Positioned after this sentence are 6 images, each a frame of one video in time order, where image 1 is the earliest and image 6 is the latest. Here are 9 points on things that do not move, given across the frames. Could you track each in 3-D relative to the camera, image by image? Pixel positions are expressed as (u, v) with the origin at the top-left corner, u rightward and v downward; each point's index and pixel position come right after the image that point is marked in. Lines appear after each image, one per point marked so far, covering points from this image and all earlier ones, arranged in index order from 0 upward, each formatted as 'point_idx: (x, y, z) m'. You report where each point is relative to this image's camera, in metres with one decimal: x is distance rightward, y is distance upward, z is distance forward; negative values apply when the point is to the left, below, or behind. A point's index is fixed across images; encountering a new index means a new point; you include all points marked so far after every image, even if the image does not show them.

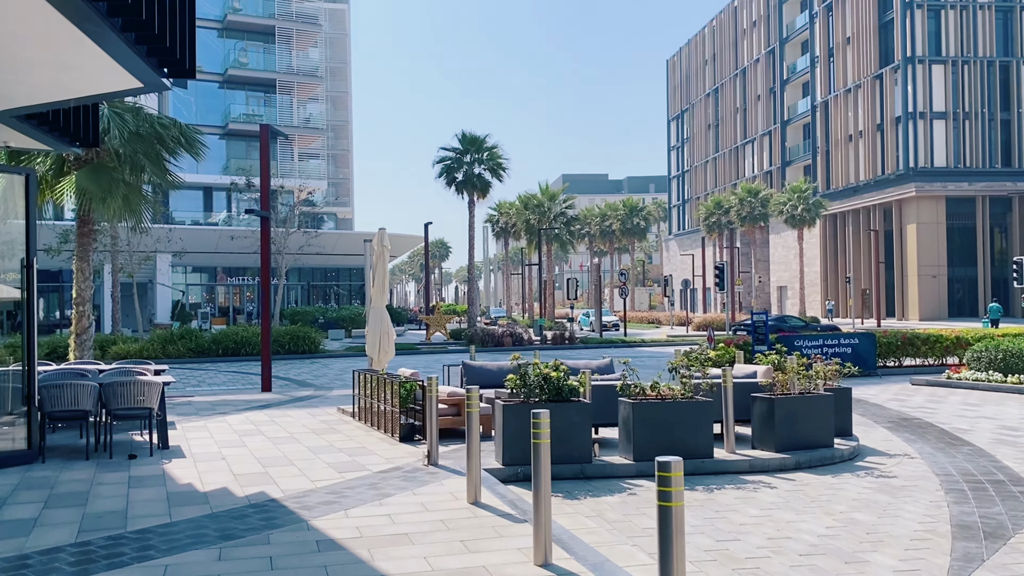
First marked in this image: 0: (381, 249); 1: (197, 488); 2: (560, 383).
0: (-1.9, +0.6, +13.4) m
1: (-2.6, -1.7, +7.6) m
2: (+0.5, -0.9, +8.6) m
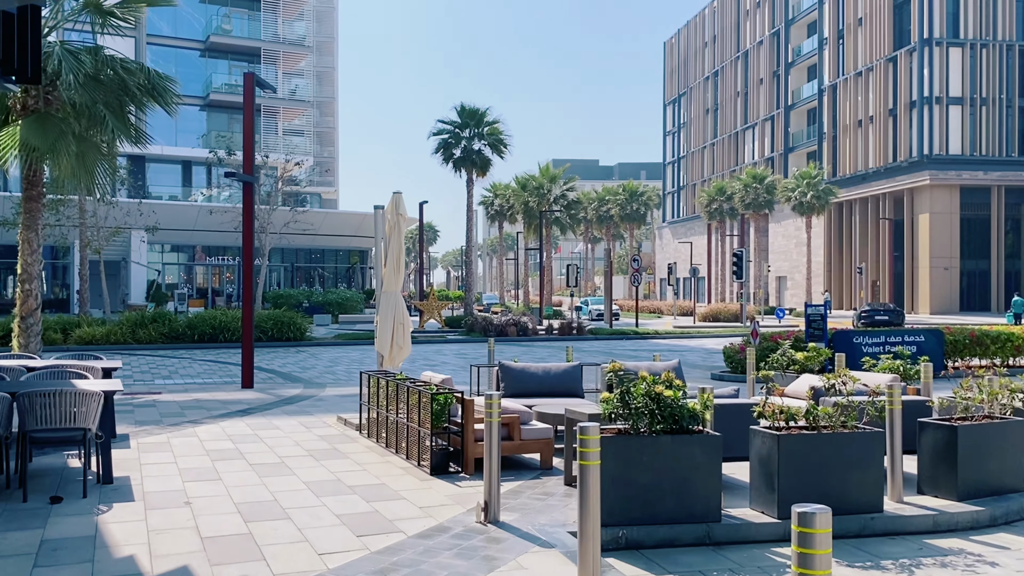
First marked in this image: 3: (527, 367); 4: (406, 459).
0: (-1.3, +0.8, +10.6) m
1: (-2.0, -1.5, +4.9) m
2: (+1.1, -0.8, +5.9) m
3: (+0.2, -0.9, +10.1) m
4: (-1.0, -1.5, +8.3) m
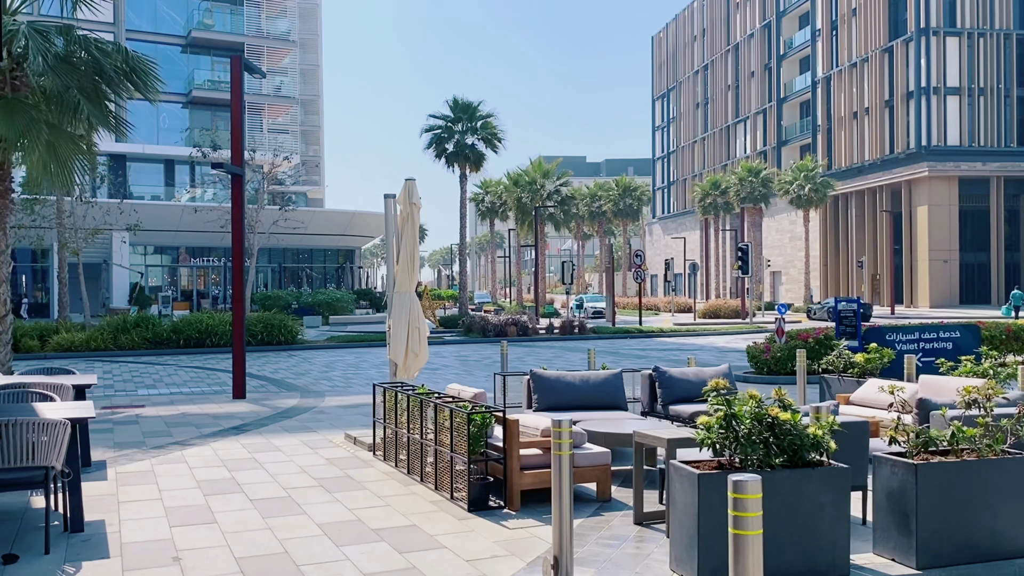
0: (-1.0, +0.8, +9.3) m
1: (-1.6, -1.5, +3.6) m
2: (+1.5, -0.8, +4.7) m
3: (+0.5, -0.9, +8.9) m
4: (-0.6, -1.5, +7.0) m
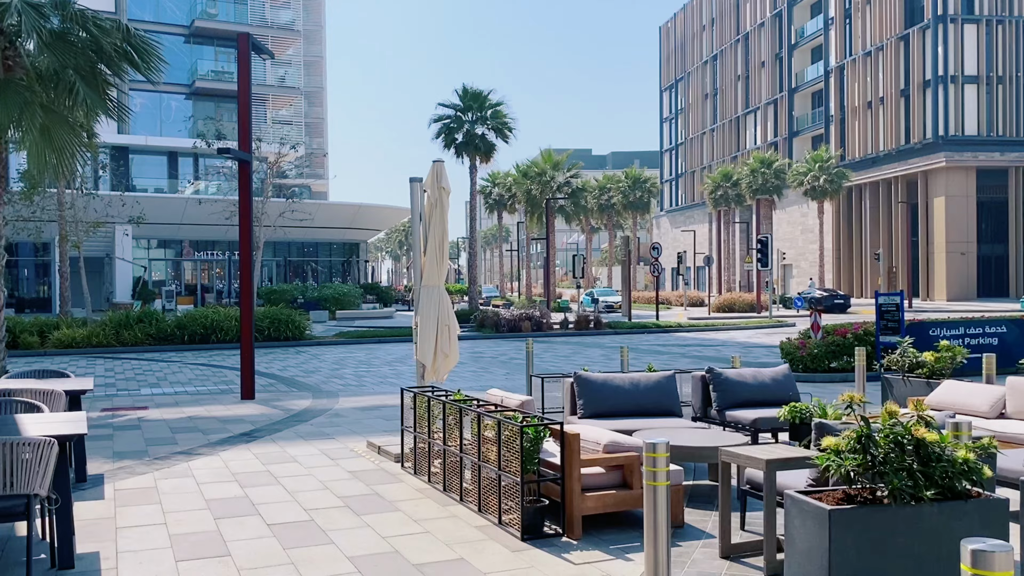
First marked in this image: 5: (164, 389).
0: (-0.7, +0.9, +8.5) m
1: (-1.2, -1.5, +2.8) m
2: (+1.8, -0.7, +3.8) m
3: (+0.9, -0.8, +8.0) m
4: (-0.2, -1.5, +6.1) m
5: (-6.1, -1.8, +15.9) m
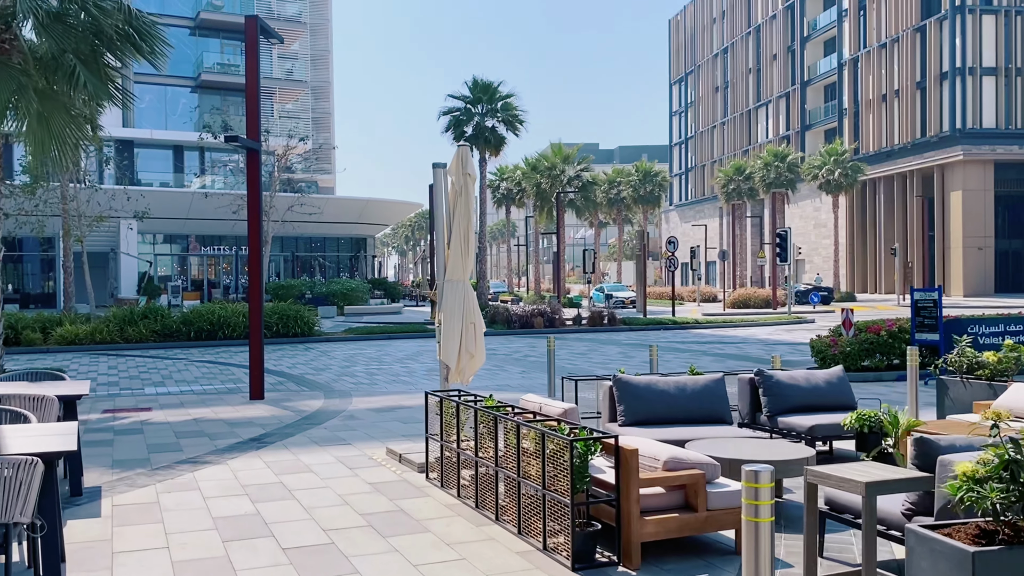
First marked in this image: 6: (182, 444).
0: (-0.4, +0.9, +7.8) m
1: (-1.0, -1.5, +2.1) m
2: (+2.1, -0.7, +3.1) m
3: (+1.1, -0.7, +7.3) m
4: (0.0, -1.5, +5.5) m
5: (-5.7, -1.7, +15.3) m
6: (-3.2, -1.5, +8.8) m
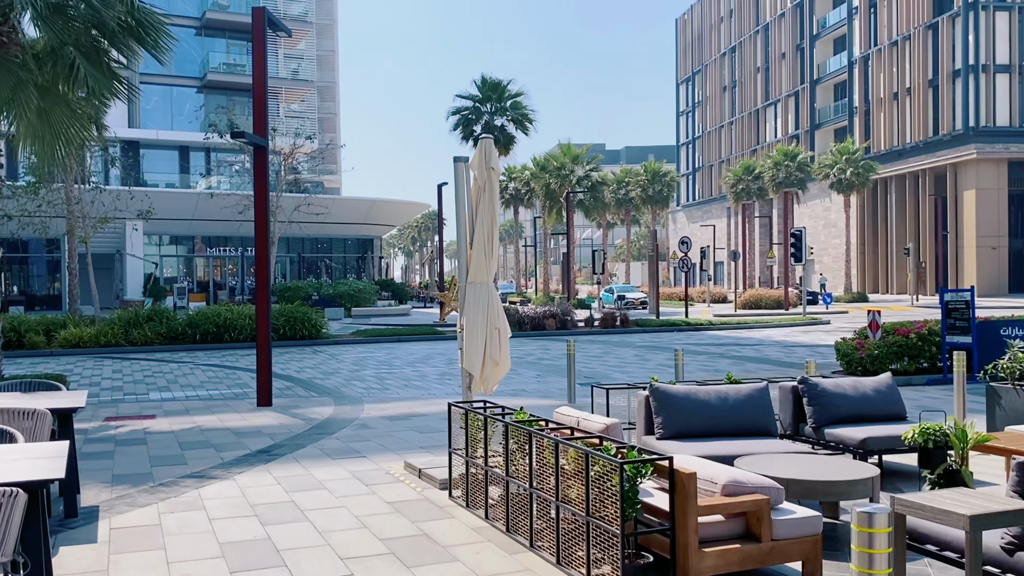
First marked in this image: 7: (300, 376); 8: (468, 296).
0: (-0.2, +0.9, +7.3) m
1: (-0.8, -1.5, +1.6) m
2: (+2.3, -0.7, +2.6) m
3: (+1.3, -0.8, +6.8) m
4: (+0.2, -1.5, +5.0) m
5: (-5.5, -1.7, +14.8) m
6: (-3.0, -1.5, +8.3) m
7: (-4.0, -1.7, +17.3) m
8: (-0.4, -0.1, +7.4) m
